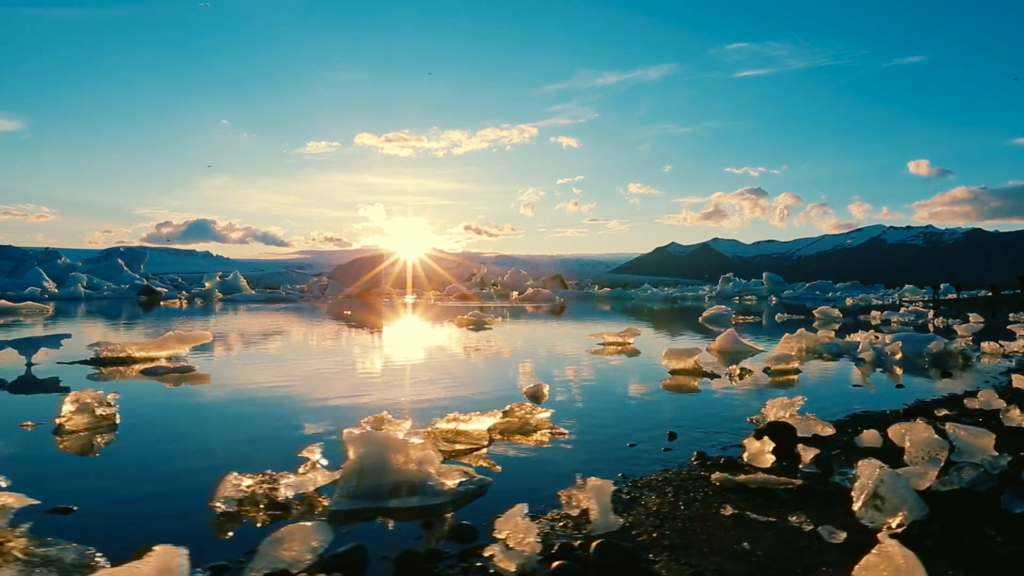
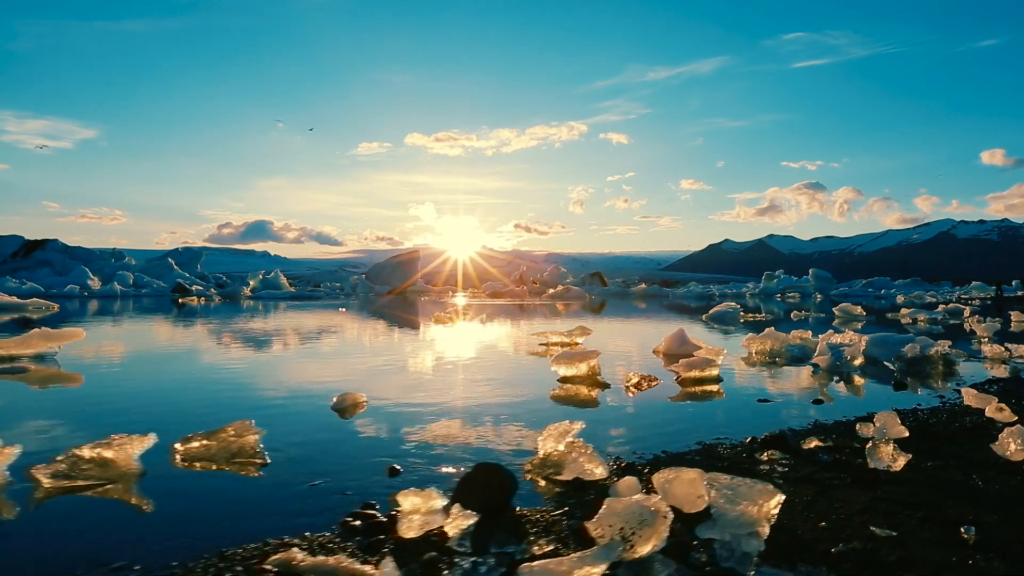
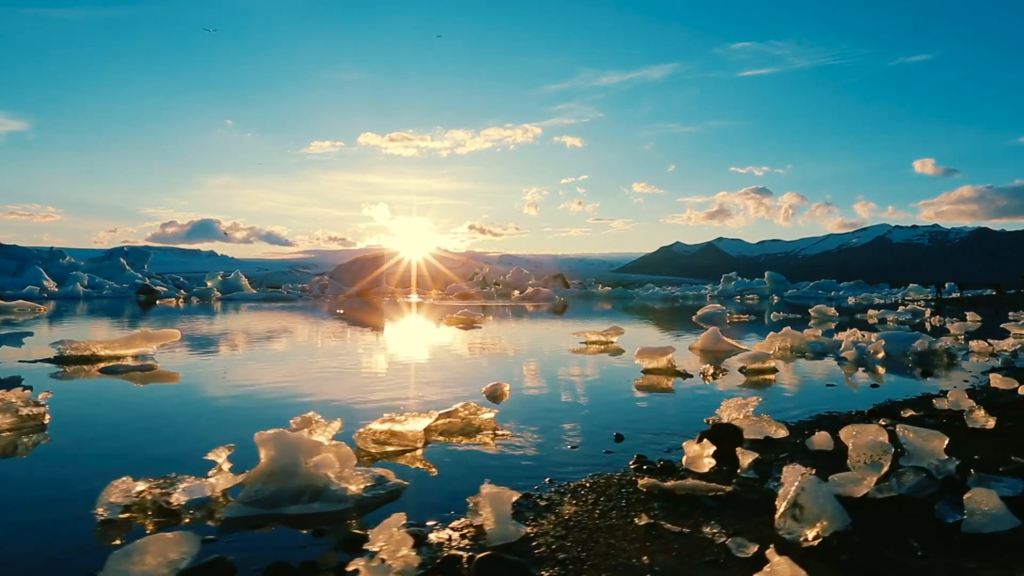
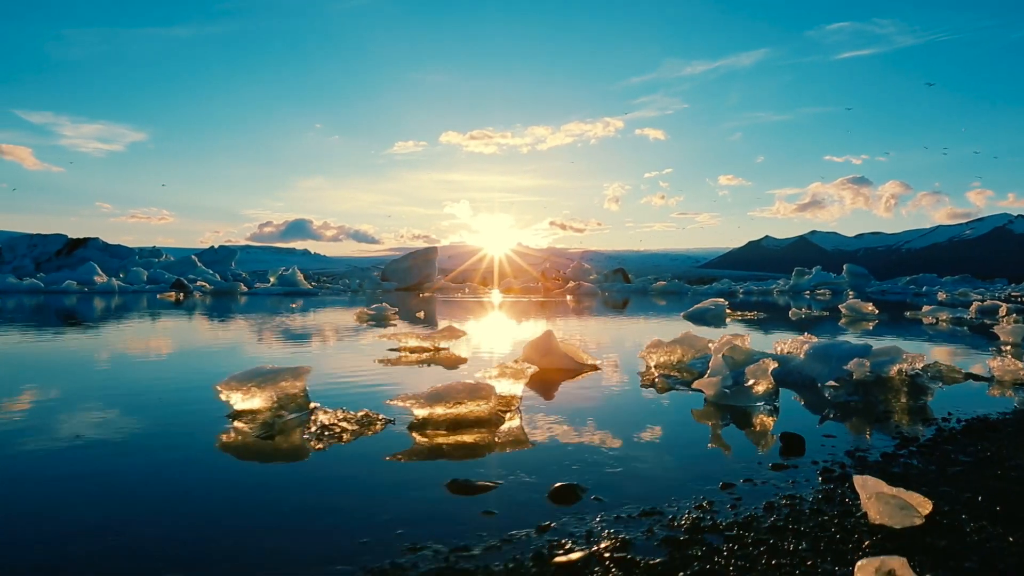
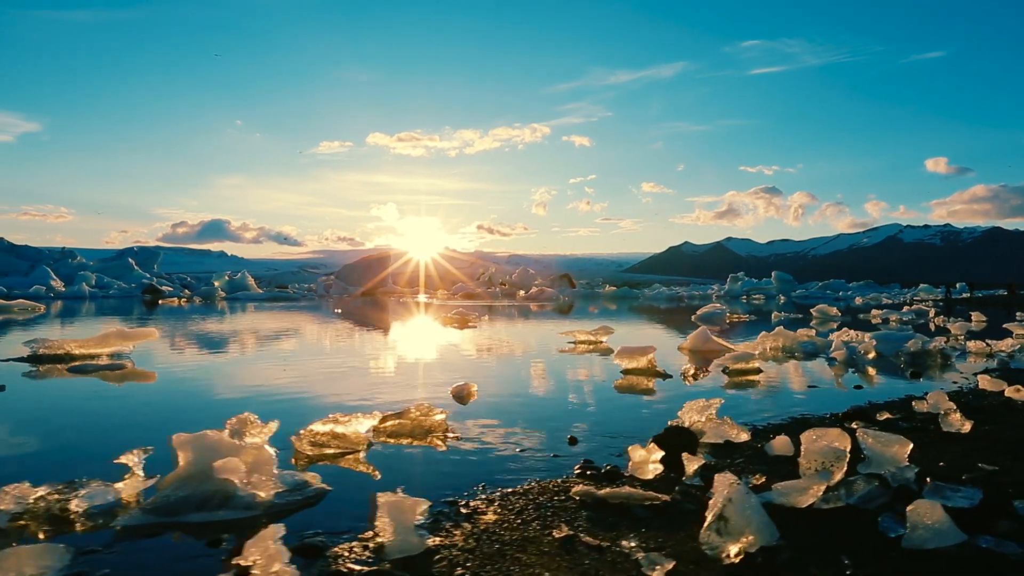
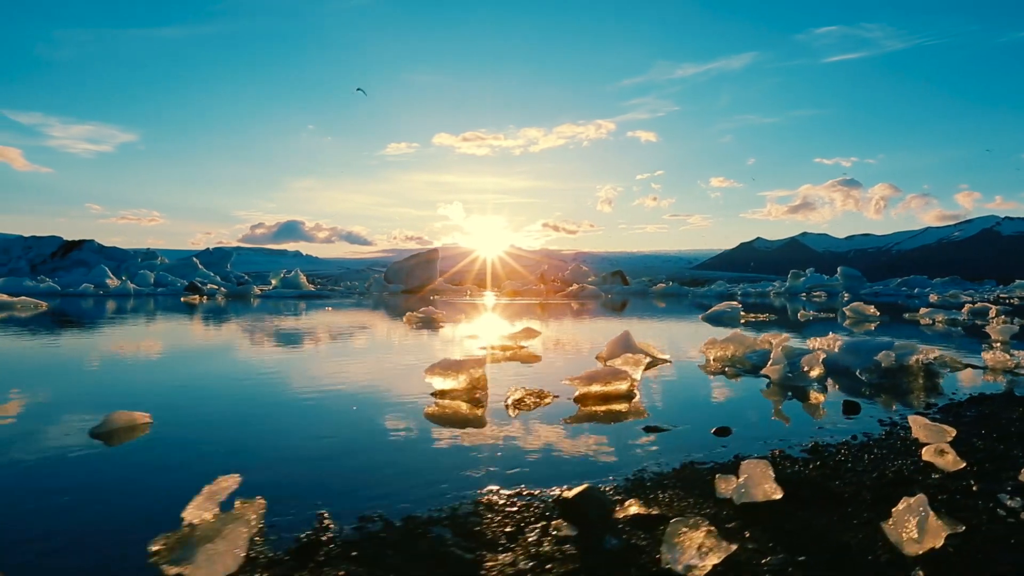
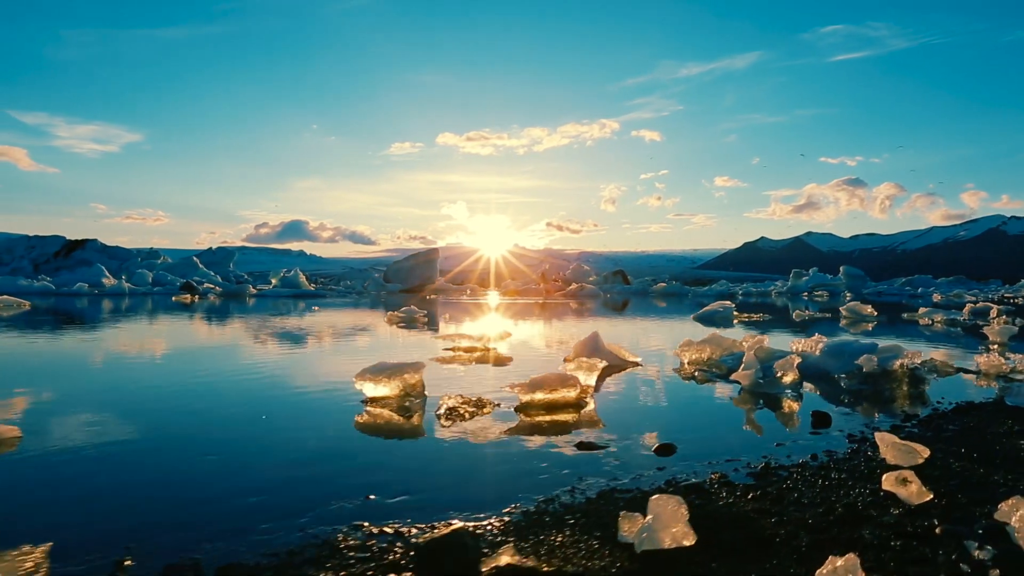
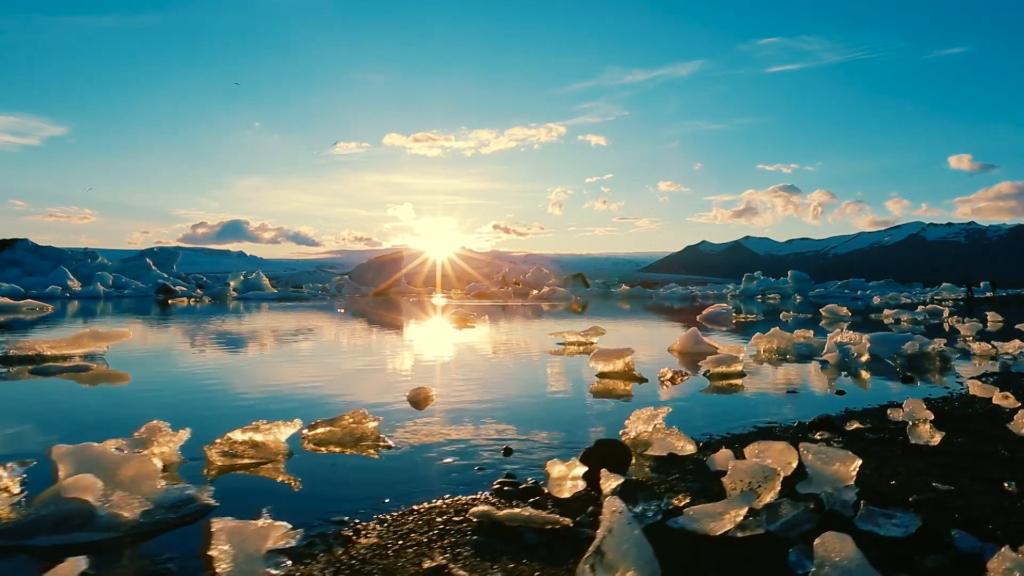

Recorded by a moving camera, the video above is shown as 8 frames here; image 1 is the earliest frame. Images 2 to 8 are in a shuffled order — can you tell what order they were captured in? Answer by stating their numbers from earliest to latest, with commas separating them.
3, 5, 8, 2, 6, 7, 4
